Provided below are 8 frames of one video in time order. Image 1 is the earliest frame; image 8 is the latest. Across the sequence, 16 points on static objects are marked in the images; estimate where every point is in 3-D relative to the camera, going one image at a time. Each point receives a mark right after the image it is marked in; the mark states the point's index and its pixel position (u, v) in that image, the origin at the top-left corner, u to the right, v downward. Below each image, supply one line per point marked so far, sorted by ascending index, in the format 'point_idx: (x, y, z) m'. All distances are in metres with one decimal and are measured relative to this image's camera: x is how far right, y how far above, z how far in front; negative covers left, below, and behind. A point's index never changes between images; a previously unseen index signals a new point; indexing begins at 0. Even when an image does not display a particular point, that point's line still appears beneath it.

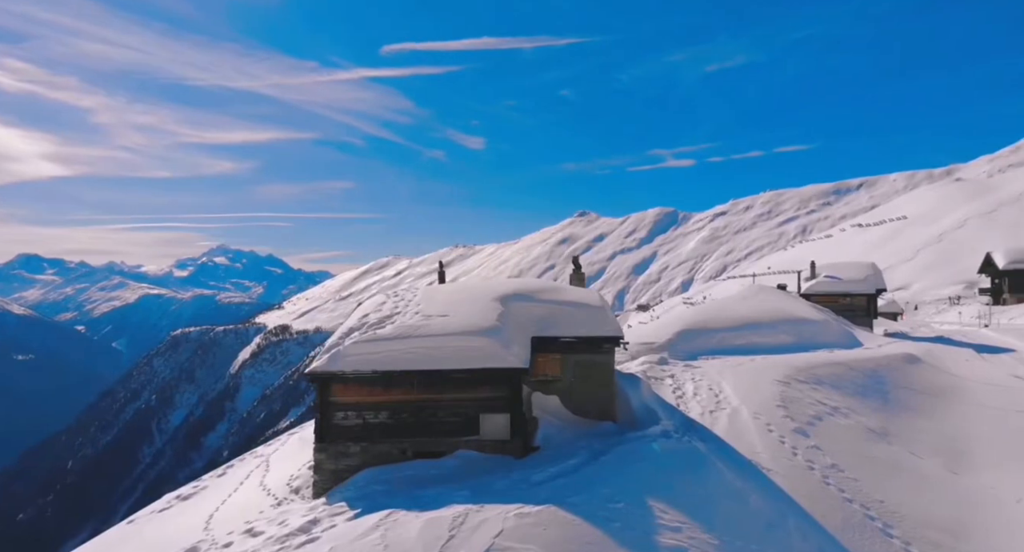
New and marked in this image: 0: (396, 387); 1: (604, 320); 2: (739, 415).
0: (-1.7, -1.7, +10.5) m
1: (+1.5, -0.7, +11.7) m
2: (+4.3, -2.6, +13.0) m
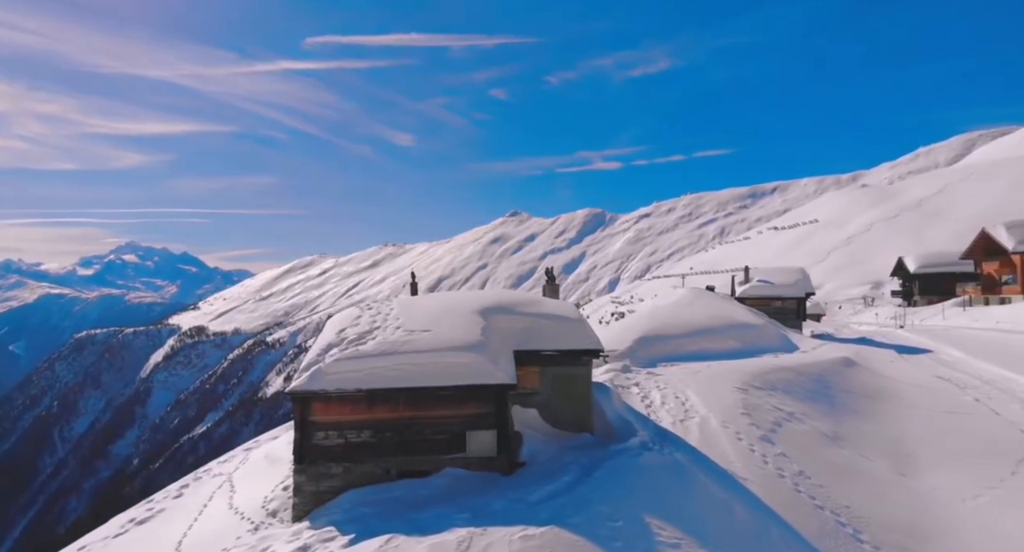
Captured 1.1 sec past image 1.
0: (-1.9, -1.9, +10.3) m
1: (+1.2, -1.0, +11.8) m
2: (+3.8, -2.8, +13.4) m
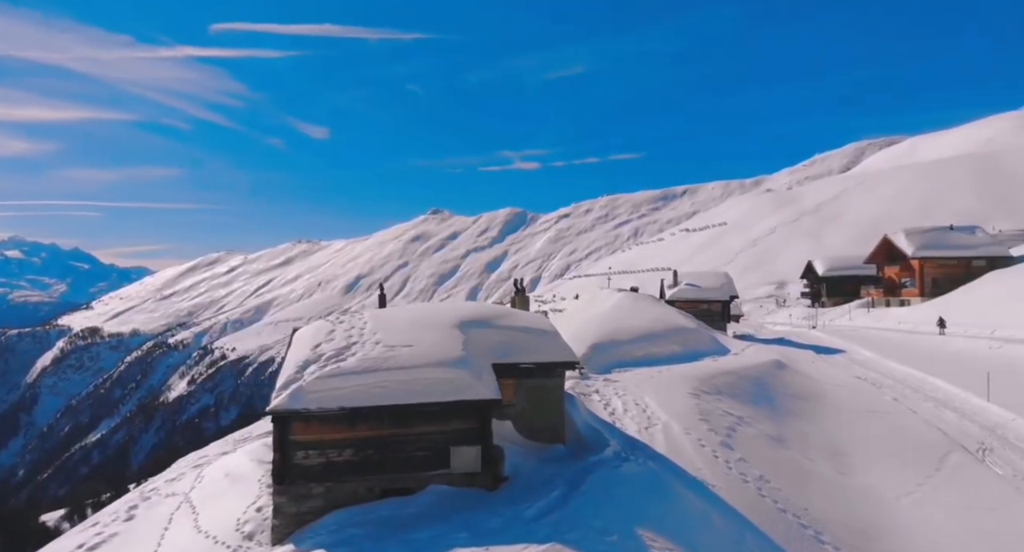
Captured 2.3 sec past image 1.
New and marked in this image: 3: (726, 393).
0: (-2.2, -2.1, +10.1) m
1: (+0.8, -1.2, +12.0) m
2: (+3.2, -3.0, +13.8) m
3: (+5.6, -3.0, +18.1) m
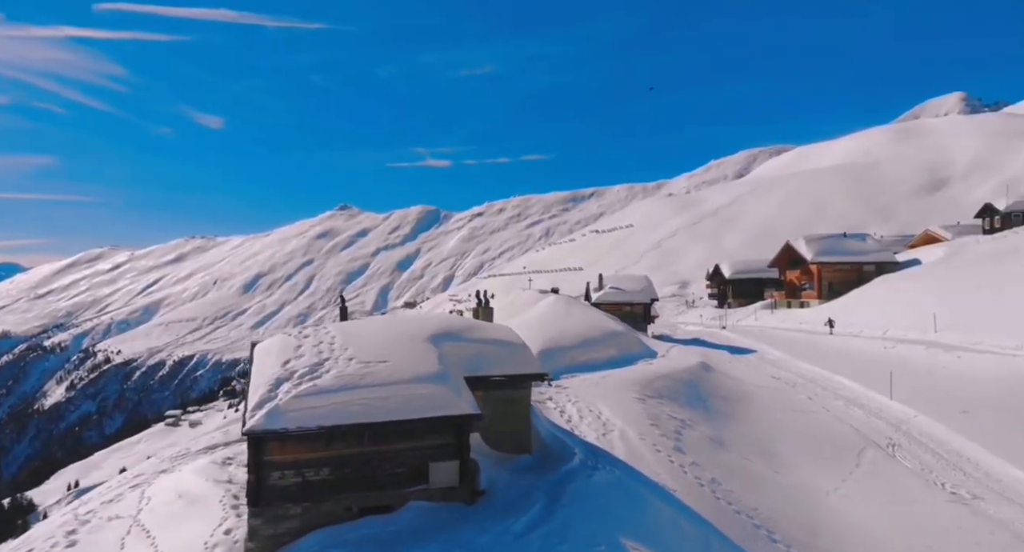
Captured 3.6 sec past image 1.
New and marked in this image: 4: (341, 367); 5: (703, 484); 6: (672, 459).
0: (-2.4, -2.3, +9.9) m
1: (+0.2, -1.4, +12.2) m
2: (+2.4, -3.3, +14.4) m
3: (+4.2, -3.2, +18.9) m
4: (-2.5, -1.4, +10.5) m
5: (+3.6, -3.8, +13.1) m
6: (+3.1, -3.6, +13.7) m
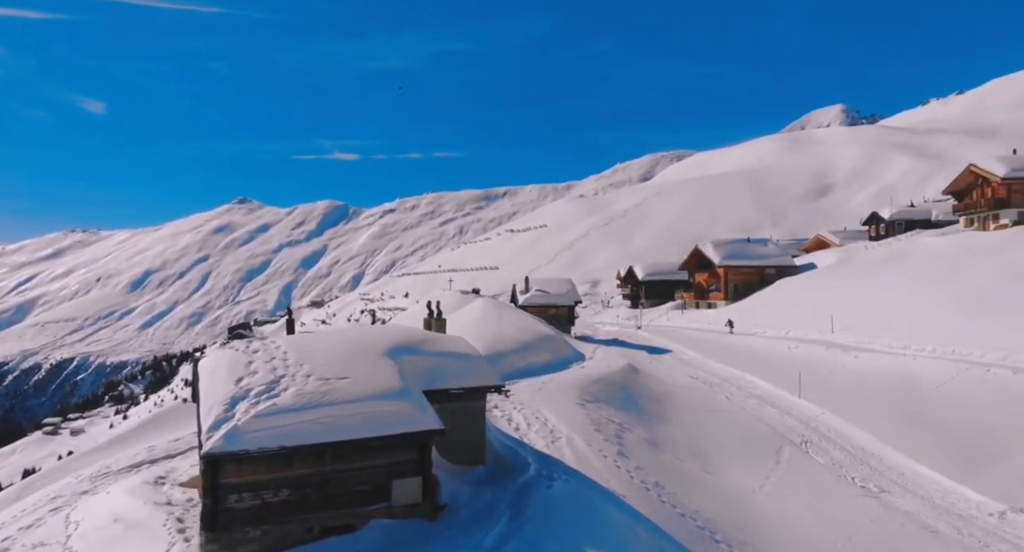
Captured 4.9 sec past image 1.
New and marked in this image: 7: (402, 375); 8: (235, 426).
0: (-2.9, -2.5, +9.6) m
1: (-0.5, -1.6, +12.2) m
2: (+1.3, -3.5, +14.7) m
3: (+2.5, -3.4, +19.4) m
4: (-3.1, -1.6, +10.2) m
5: (+2.6, -4.1, +13.5) m
6: (+2.1, -3.8, +14.1) m
7: (-1.7, -1.6, +11.1) m
8: (-3.6, -2.0, +9.2) m
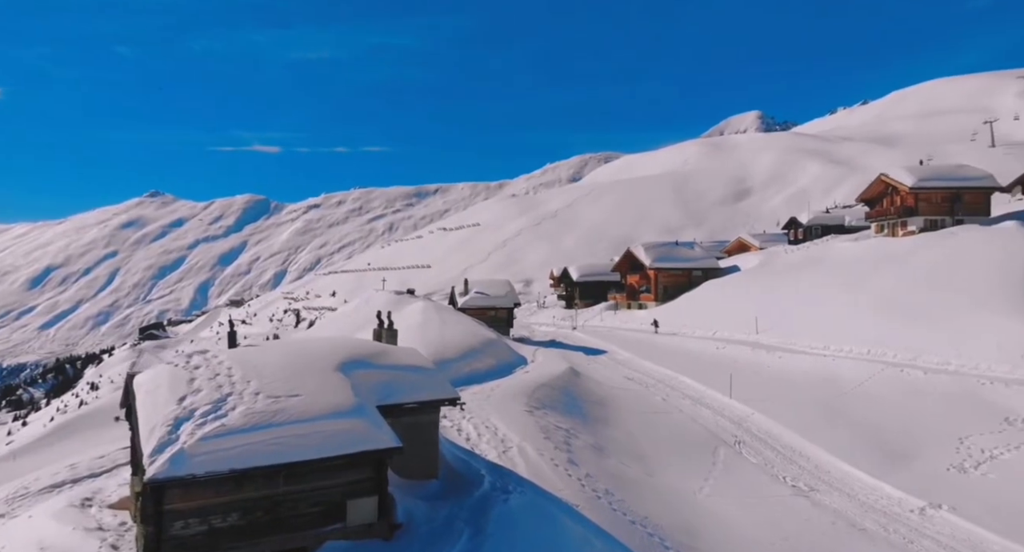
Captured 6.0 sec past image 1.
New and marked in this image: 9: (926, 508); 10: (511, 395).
0: (-3.4, -2.7, +9.2) m
1: (-1.3, -1.8, +12.0) m
2: (+0.3, -3.6, +14.6) m
3: (+1.0, -3.6, +19.5) m
4: (-3.6, -1.7, +9.7) m
5: (+1.7, -4.3, +13.6) m
6: (+1.2, -4.0, +14.1) m
7: (-2.4, -1.7, +10.7) m
8: (-4.1, -2.1, +8.7) m
9: (+11.3, -6.4, +19.3) m
10: (-0.1, -3.3, +19.6) m
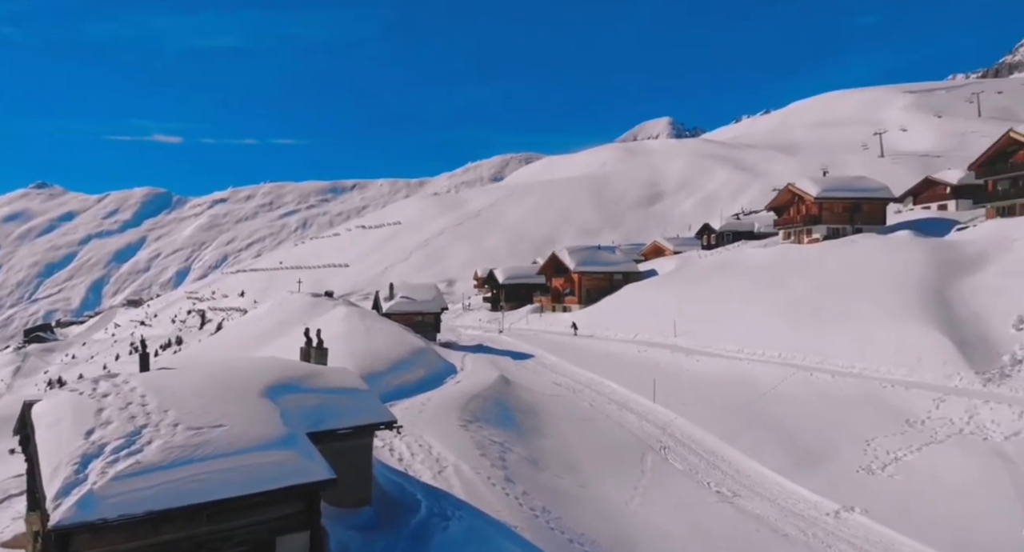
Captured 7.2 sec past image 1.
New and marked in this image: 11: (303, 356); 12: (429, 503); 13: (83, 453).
0: (-4.1, -3.0, +8.4) m
1: (-2.3, -2.1, +11.4) m
2: (-1.1, -3.9, +14.2) m
3: (-0.9, -3.9, +19.1) m
4: (-4.4, -2.0, +8.9) m
5: (+0.5, -4.5, +13.4) m
6: (-0.1, -4.3, +13.8) m
7: (-3.2, -2.0, +10.0) m
8: (-4.7, -2.4, +7.9) m
9: (+9.4, -6.7, +20.1) m
10: (-2.0, -3.6, +19.2) m
11: (-4.9, -1.9, +16.7) m
12: (-1.4, -3.8, +11.9) m
13: (-5.1, -2.1, +8.4) m
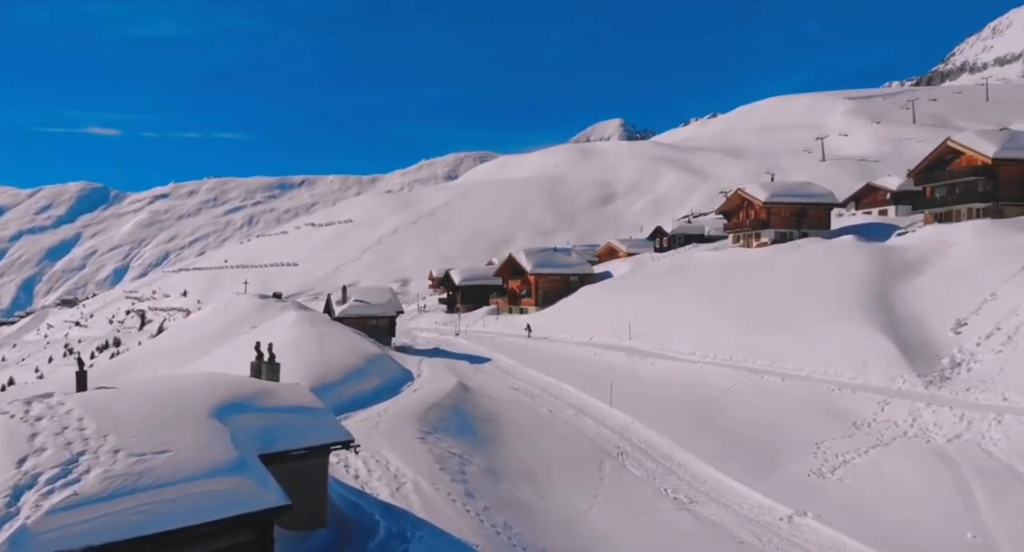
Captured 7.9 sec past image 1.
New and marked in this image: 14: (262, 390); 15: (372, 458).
0: (-4.5, -3.2, +7.8) m
1: (-2.9, -2.3, +10.9) m
2: (-1.8, -4.1, +13.8) m
3: (-2.0, -4.1, +18.7) m
4: (-4.8, -2.2, +8.3) m
5: (-0.3, -4.8, +13.1) m
6: (-0.9, -4.5, +13.5) m
7: (-3.7, -2.2, +9.5) m
8: (-5.1, -2.6, +7.3) m
9: (+8.2, -7.0, +20.4) m
10: (-3.1, -3.8, +18.7) m
11: (-5.9, -2.1, +16.0) m
12: (-2.1, -4.0, +11.5) m
13: (-5.5, -2.3, +7.7) m
14: (-4.0, -1.7, +11.1) m
15: (-3.1, -3.8, +15.0) m
